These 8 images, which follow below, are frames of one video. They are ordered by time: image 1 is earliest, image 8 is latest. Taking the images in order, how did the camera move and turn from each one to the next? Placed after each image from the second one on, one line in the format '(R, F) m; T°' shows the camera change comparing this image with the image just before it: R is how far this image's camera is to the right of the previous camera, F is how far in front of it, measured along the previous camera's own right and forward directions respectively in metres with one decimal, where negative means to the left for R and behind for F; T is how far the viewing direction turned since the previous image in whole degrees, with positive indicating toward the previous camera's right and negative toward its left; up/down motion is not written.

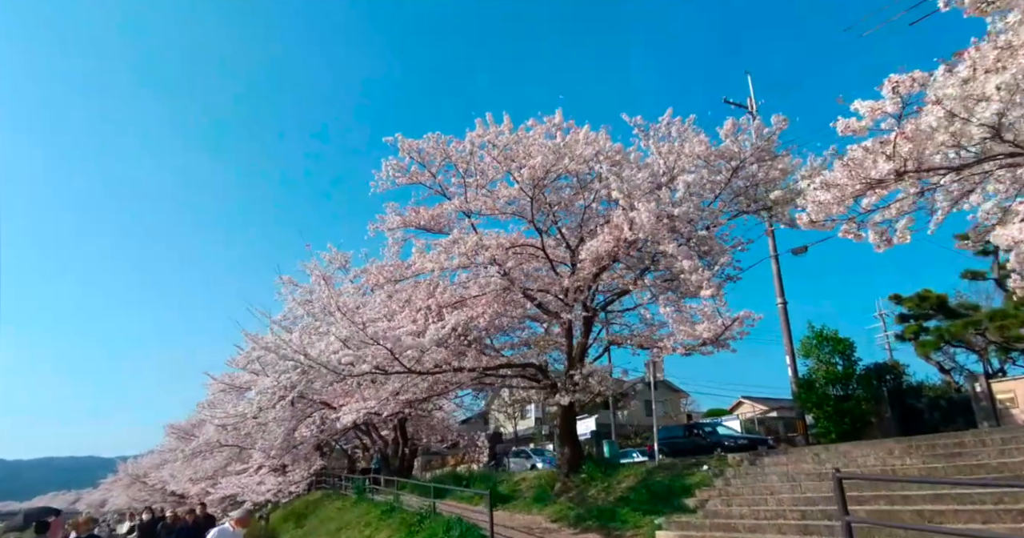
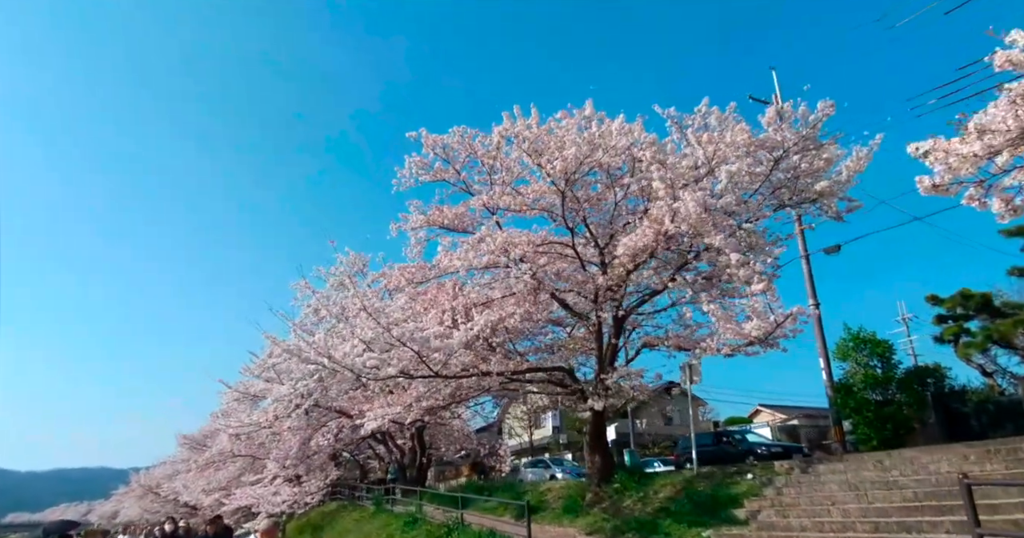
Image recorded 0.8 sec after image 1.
(-0.3, +0.5) m; -1°
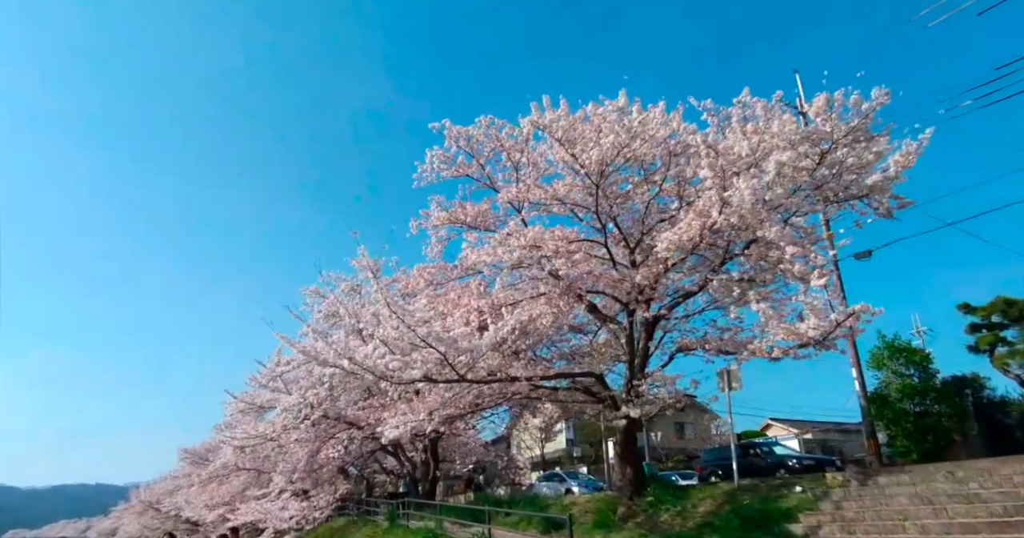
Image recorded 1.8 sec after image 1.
(-0.4, +0.5) m; 0°
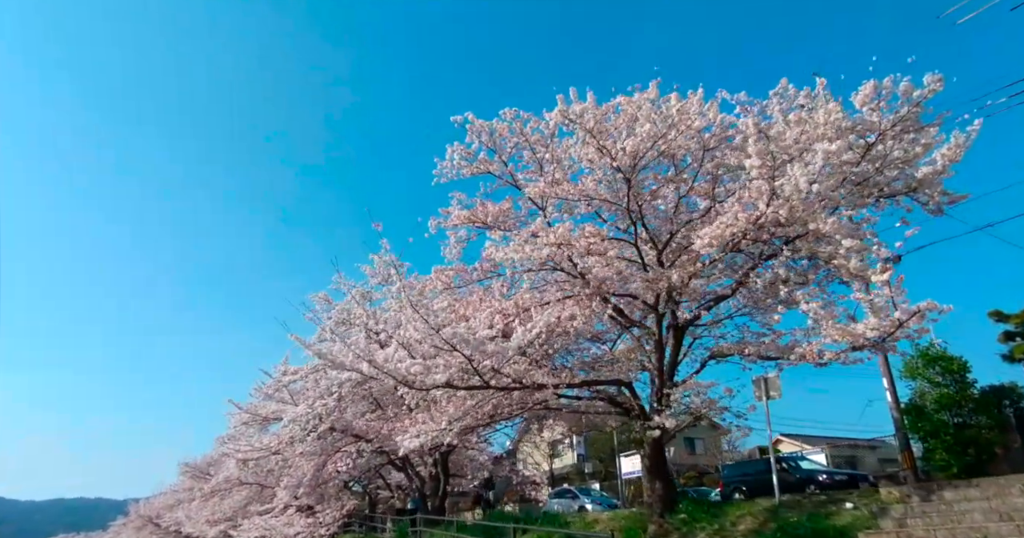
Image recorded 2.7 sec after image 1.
(-0.3, +0.5) m; 0°
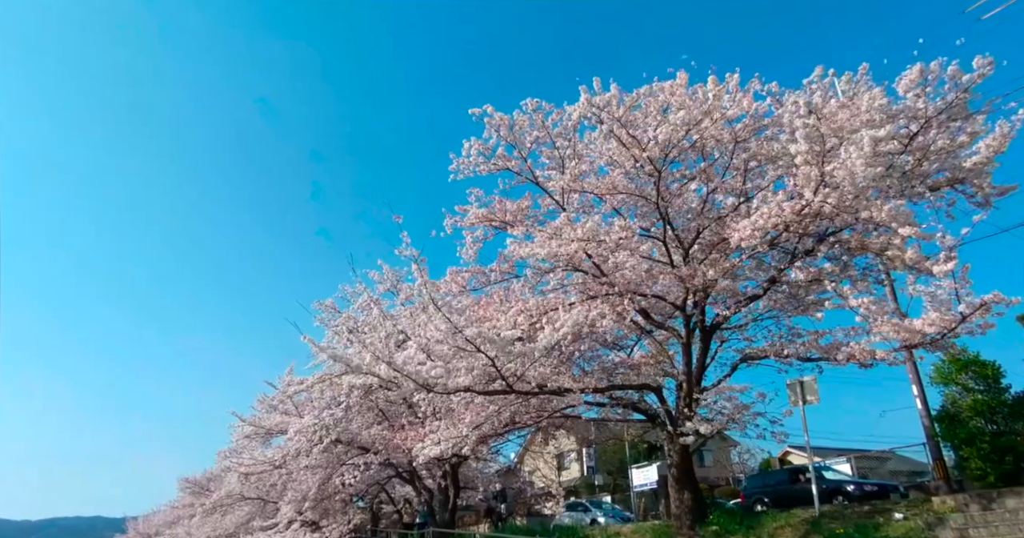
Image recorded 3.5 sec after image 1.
(-0.3, +0.4) m; 0°
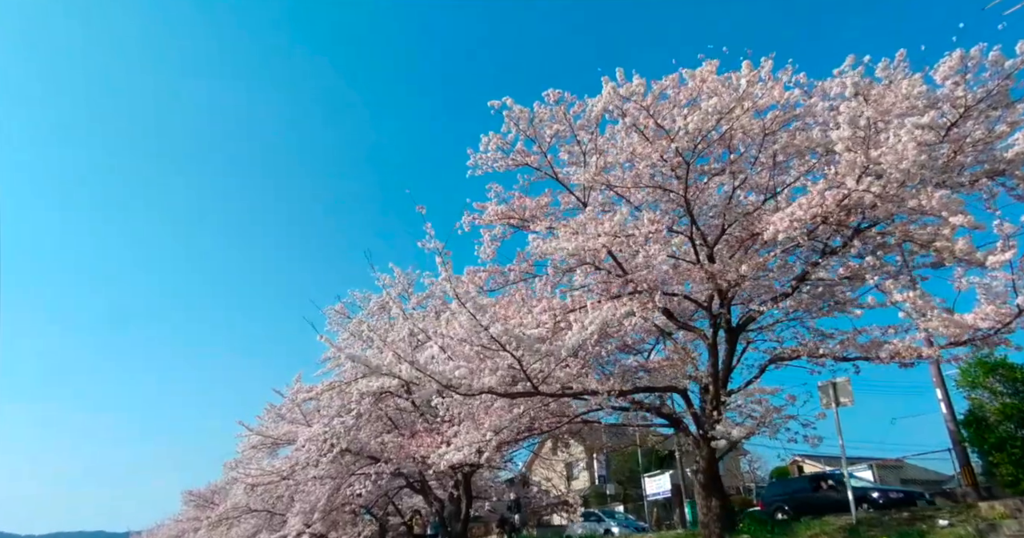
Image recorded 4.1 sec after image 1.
(-0.2, +0.3) m; 0°
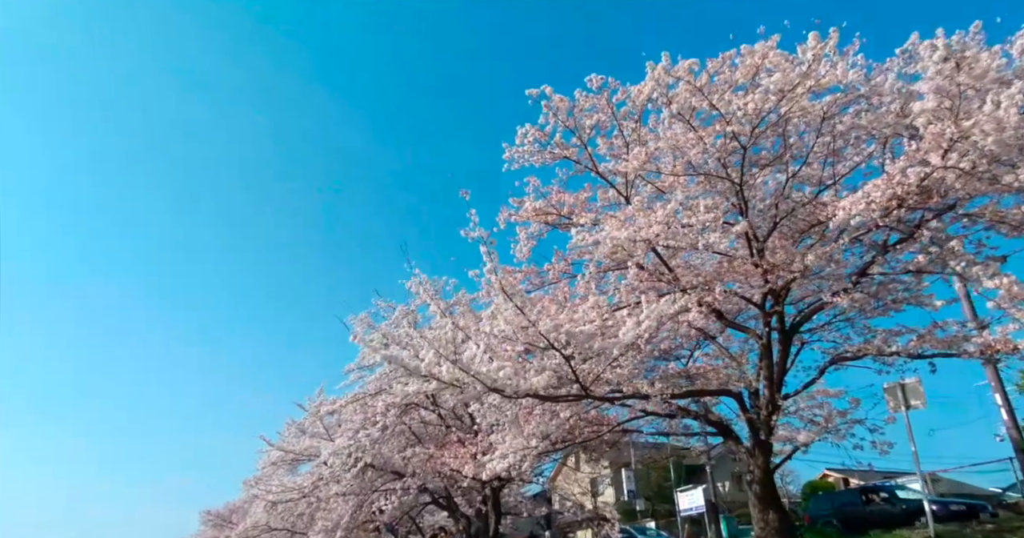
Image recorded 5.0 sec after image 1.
(-0.3, +0.5) m; -1°
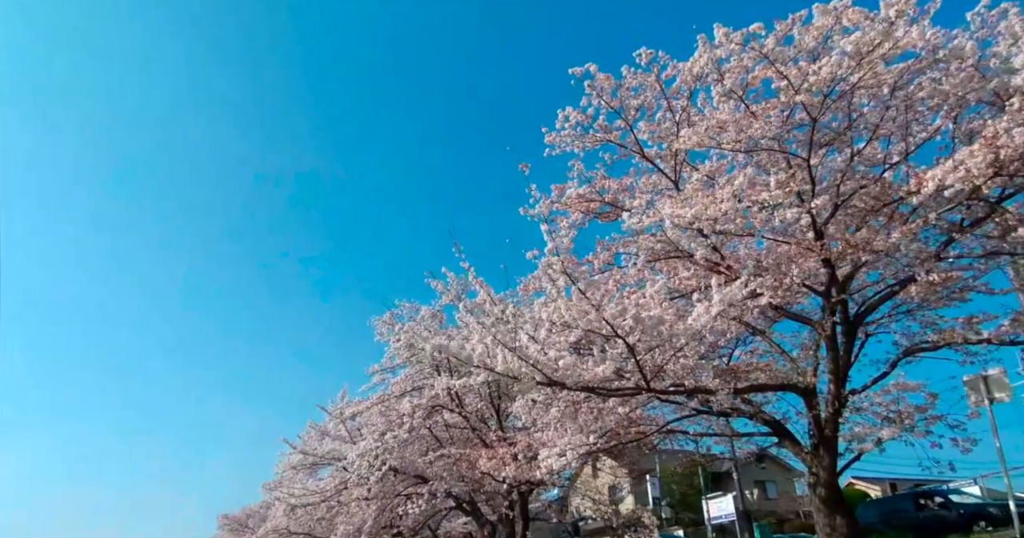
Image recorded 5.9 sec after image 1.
(-0.4, +0.5) m; -1°
